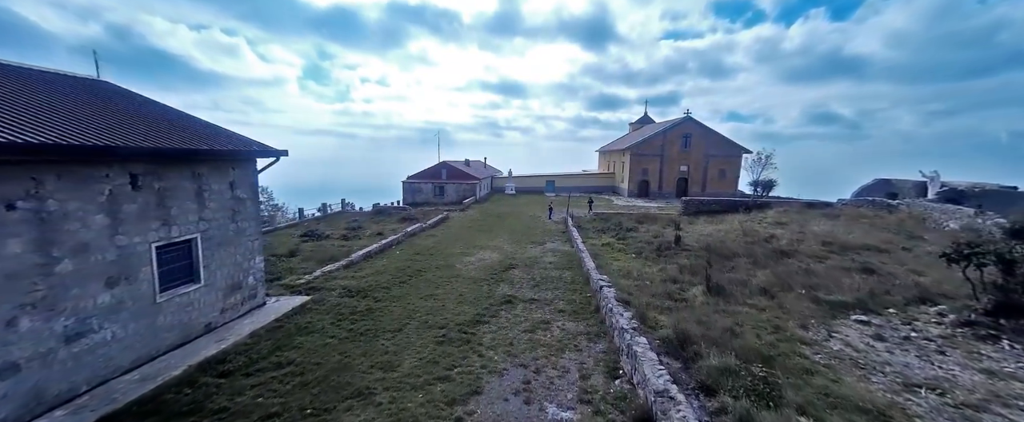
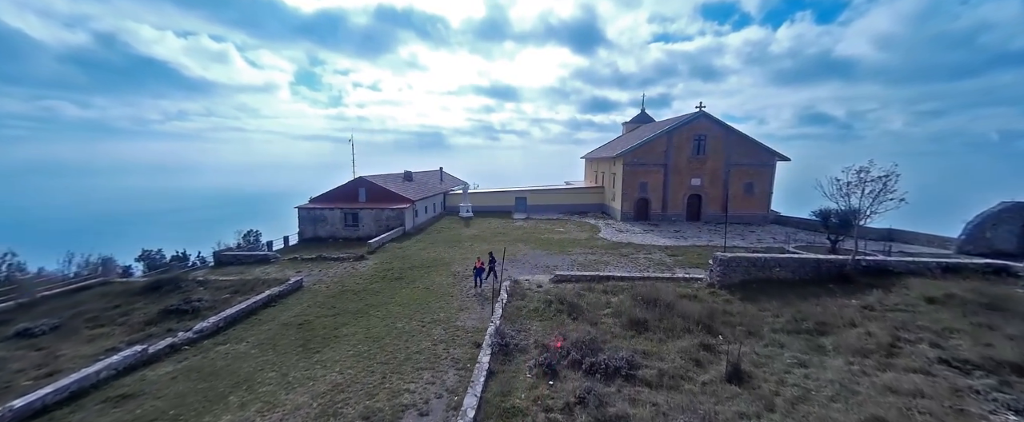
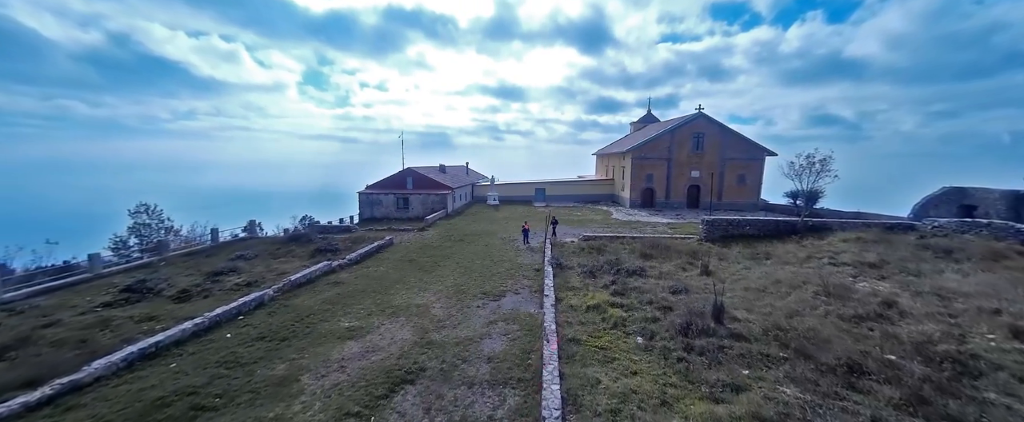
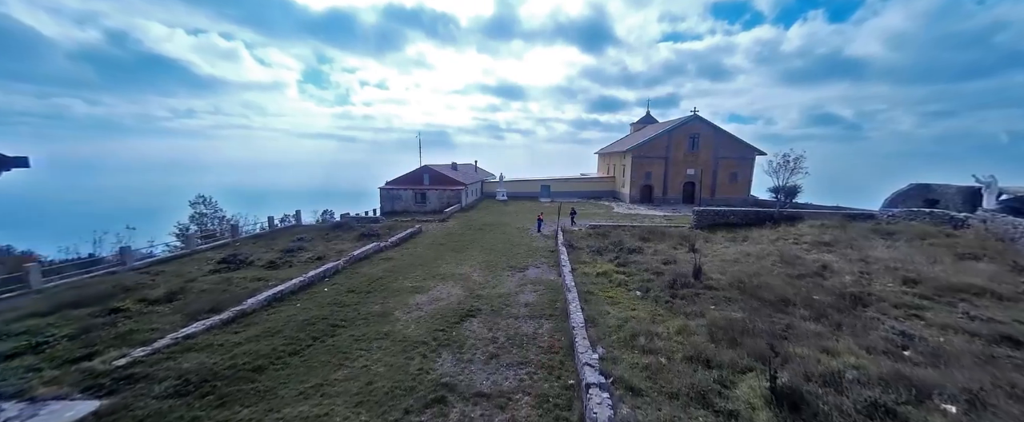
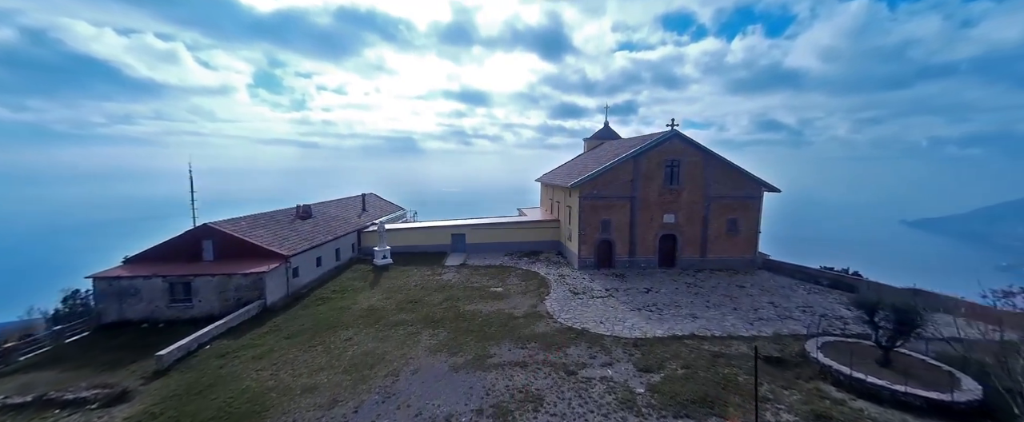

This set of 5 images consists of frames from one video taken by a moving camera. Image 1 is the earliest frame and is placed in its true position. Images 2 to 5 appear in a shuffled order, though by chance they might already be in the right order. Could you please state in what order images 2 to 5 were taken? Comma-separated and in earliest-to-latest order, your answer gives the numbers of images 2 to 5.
4, 3, 2, 5
